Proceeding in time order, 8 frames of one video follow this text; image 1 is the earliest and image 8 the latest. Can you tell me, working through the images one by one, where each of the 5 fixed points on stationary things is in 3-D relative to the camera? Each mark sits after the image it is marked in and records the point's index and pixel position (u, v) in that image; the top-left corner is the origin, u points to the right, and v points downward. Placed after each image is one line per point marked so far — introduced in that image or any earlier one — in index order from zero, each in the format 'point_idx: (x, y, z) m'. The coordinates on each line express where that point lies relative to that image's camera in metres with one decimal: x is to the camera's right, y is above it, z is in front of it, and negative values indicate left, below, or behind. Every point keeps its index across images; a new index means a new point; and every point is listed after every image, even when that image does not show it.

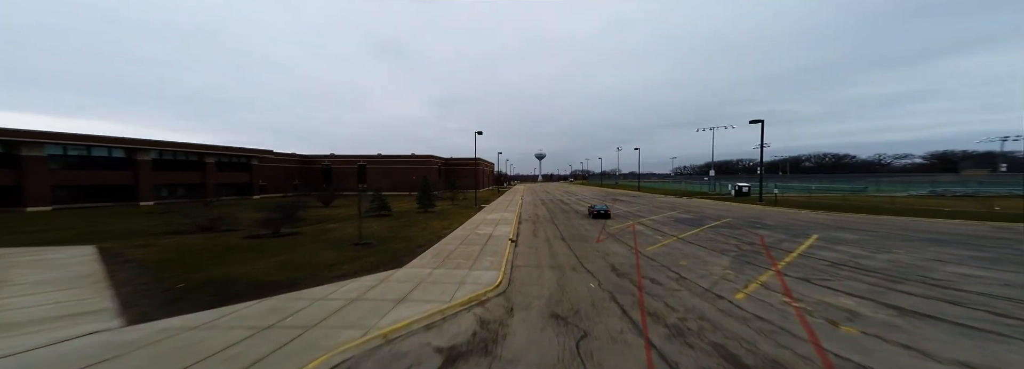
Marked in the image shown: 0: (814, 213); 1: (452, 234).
0: (+16.4, -1.6, +14.9) m
1: (-3.0, -2.5, +13.6) m
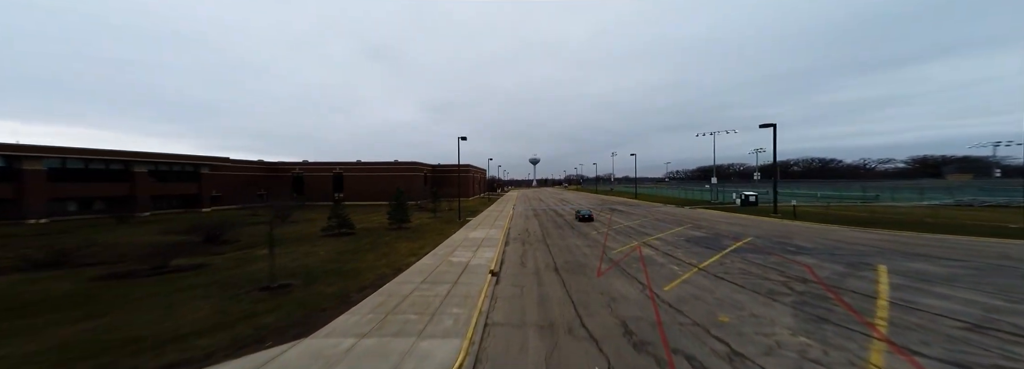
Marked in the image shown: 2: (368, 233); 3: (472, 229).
0: (+15.5, -2.1, +12.6) m
1: (-3.8, -3.1, +10.7) m
2: (-9.1, -3.0, +17.1) m
3: (-2.9, -3.4, +19.7) m
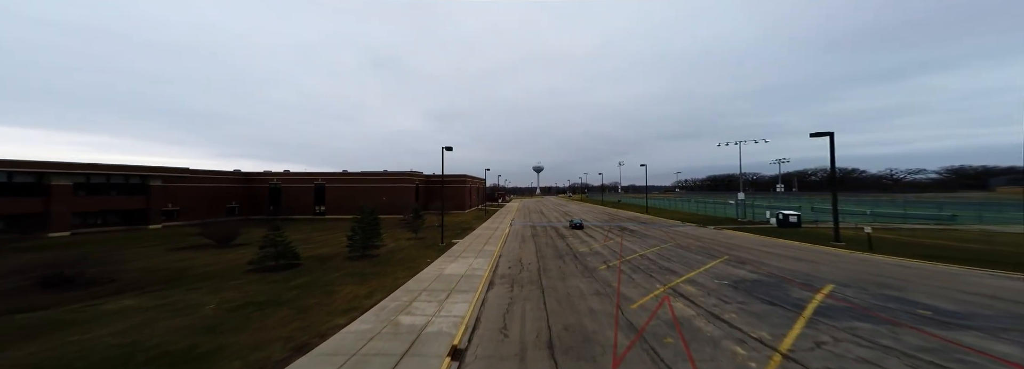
0: (+14.8, -3.0, +8.5) m
1: (-4.5, -3.9, +7.1) m
2: (-9.7, -4.0, +13.5) m
3: (-3.5, -4.4, +16.0) m
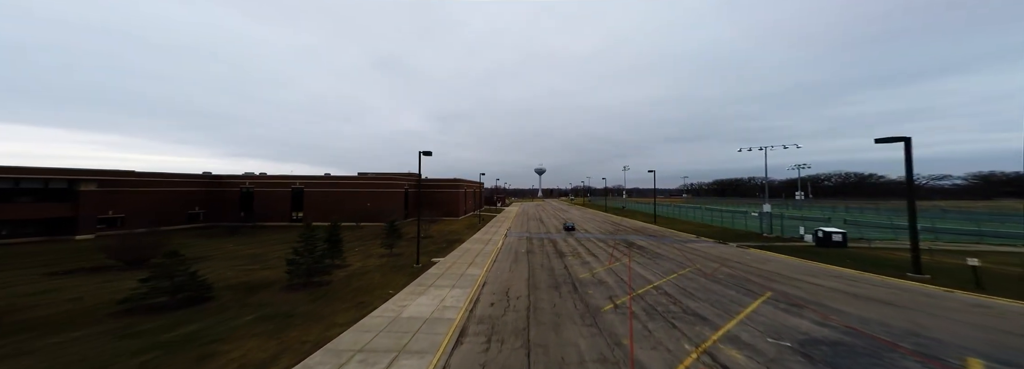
0: (+14.0, -3.7, +5.2) m
1: (-5.4, -4.4, +3.9) m
2: (-10.5, -4.5, +10.4) m
3: (-4.2, -5.0, +12.8) m
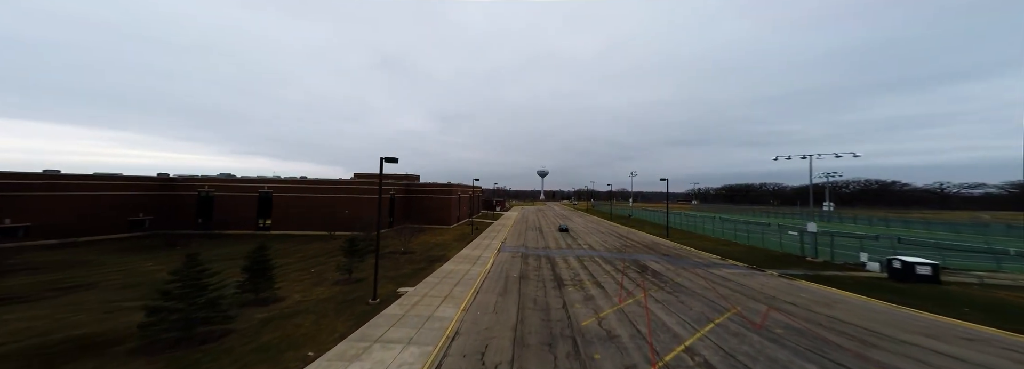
0: (+13.1, -4.5, +1.2) m
1: (-6.3, -4.9, +0.1) m
2: (-11.3, -5.0, +6.7) m
3: (-5.1, -5.6, +9.0) m
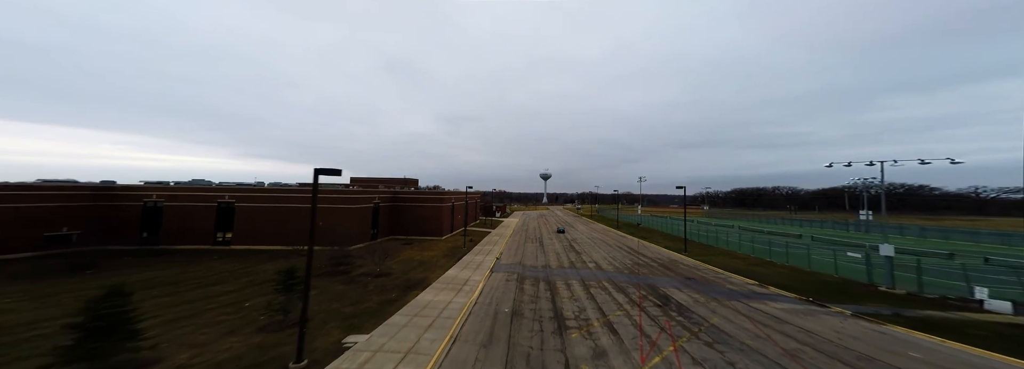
0: (+12.3, -5.1, -2.8) m
1: (-7.1, -5.5, -3.6) m
2: (-12.0, -5.6, +3.0) m
3: (-5.7, -6.2, +5.2) m
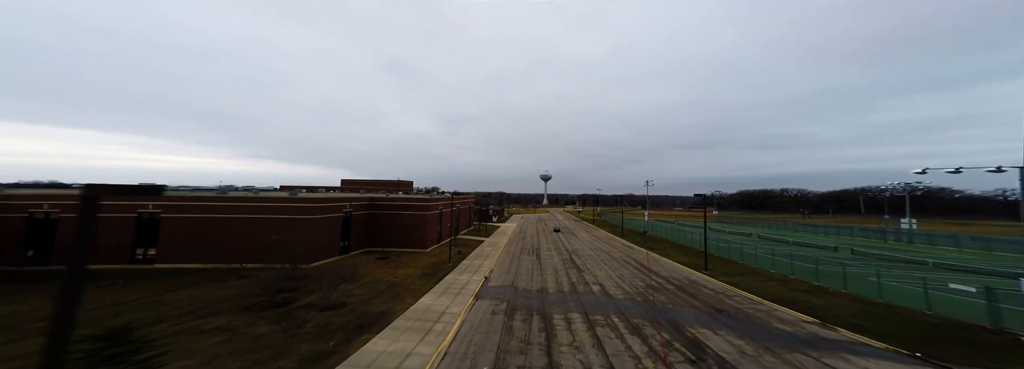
0: (+11.4, -5.5, -7.2) m
1: (-8.1, -5.9, -7.9) m
2: (-13.0, -6.0, -1.3) m
3: (-6.6, -6.7, +0.9) m
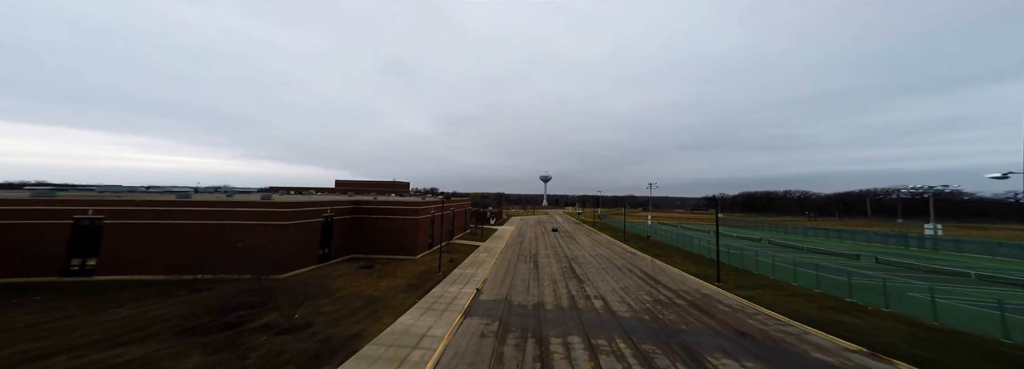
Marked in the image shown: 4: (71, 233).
0: (+10.9, -5.7, -9.4) m
1: (-8.5, -6.1, -10.1) m
2: (-13.4, -6.2, -3.5) m
3: (-7.1, -6.9, -1.3) m
4: (-27.9, -3.3, +17.9) m
